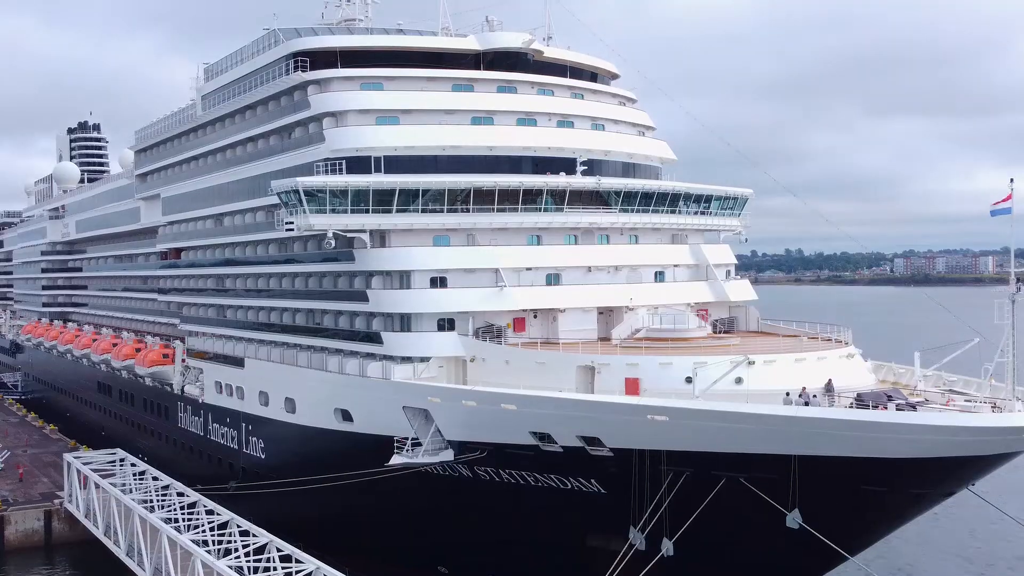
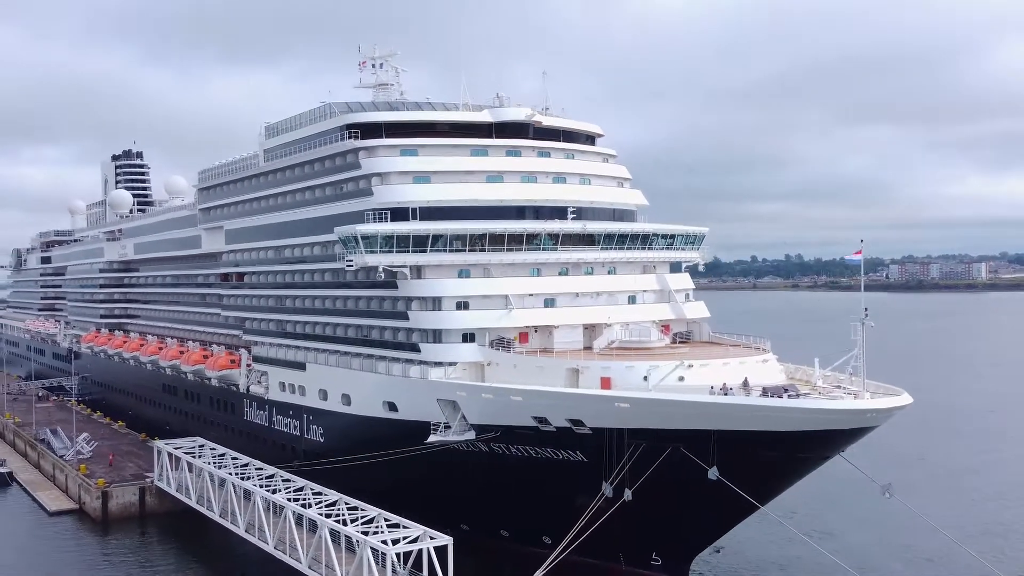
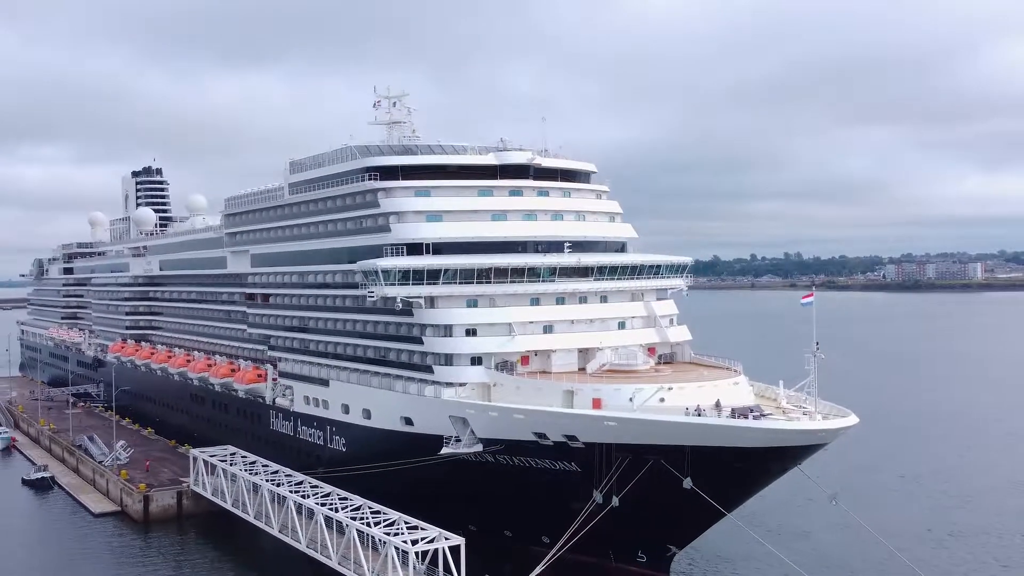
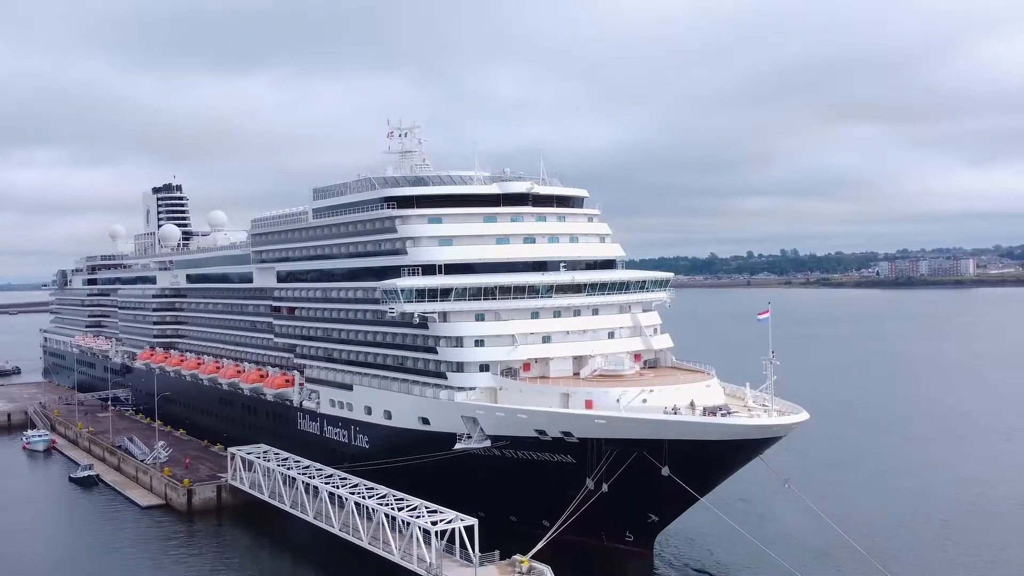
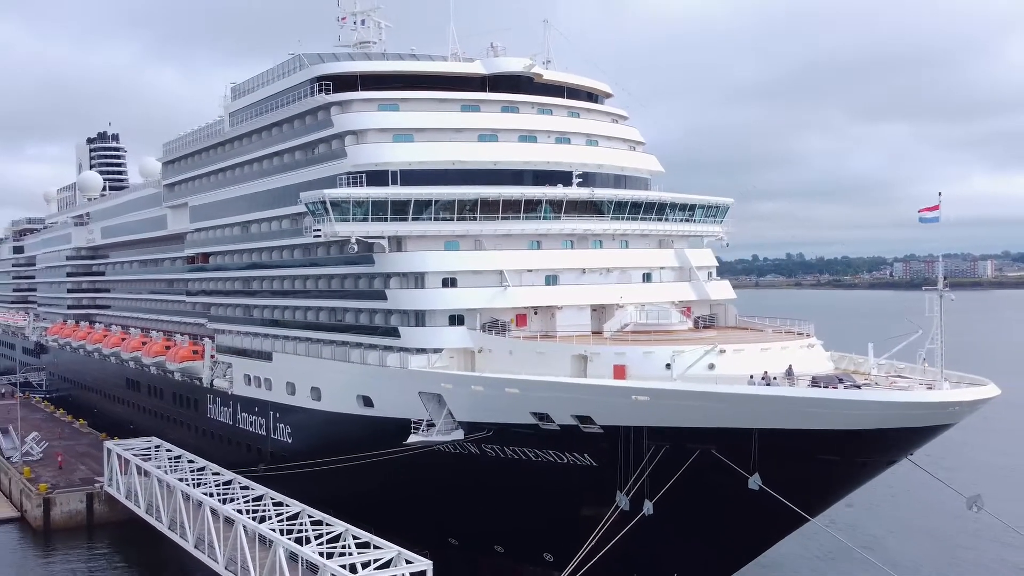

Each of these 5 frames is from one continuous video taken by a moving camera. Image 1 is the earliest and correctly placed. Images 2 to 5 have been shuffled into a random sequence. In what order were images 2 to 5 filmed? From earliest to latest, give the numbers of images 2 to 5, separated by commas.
5, 2, 3, 4
